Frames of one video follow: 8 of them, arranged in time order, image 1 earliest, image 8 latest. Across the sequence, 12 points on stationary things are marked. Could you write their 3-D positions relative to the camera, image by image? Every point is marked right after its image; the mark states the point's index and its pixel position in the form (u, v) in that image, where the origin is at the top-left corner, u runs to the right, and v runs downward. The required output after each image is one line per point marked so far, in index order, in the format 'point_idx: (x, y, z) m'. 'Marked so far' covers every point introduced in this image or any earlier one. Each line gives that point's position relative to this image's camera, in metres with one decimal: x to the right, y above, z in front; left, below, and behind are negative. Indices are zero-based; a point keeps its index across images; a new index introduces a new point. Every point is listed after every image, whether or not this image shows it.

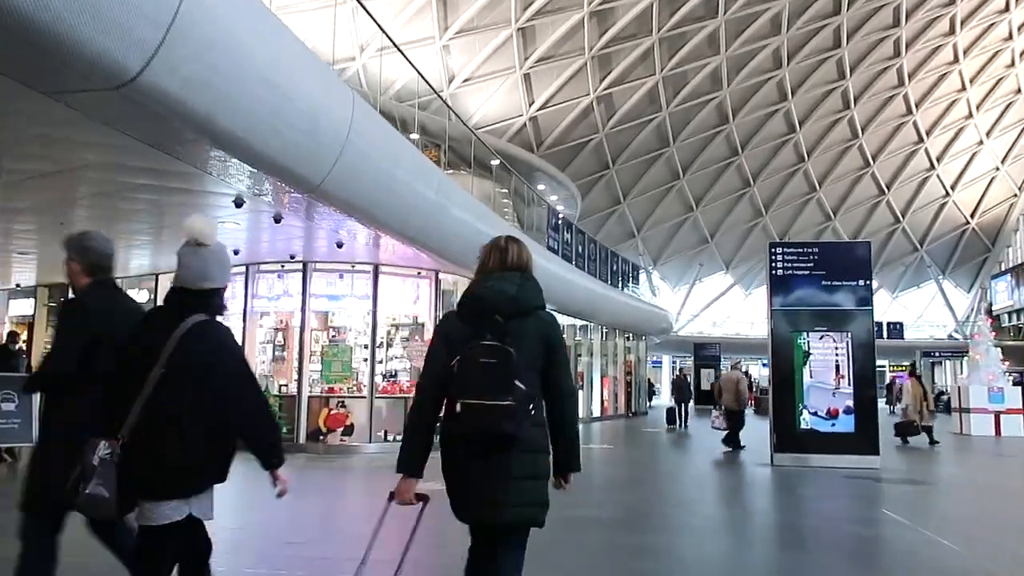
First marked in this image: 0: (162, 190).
0: (-4.3, +1.2, +9.8) m
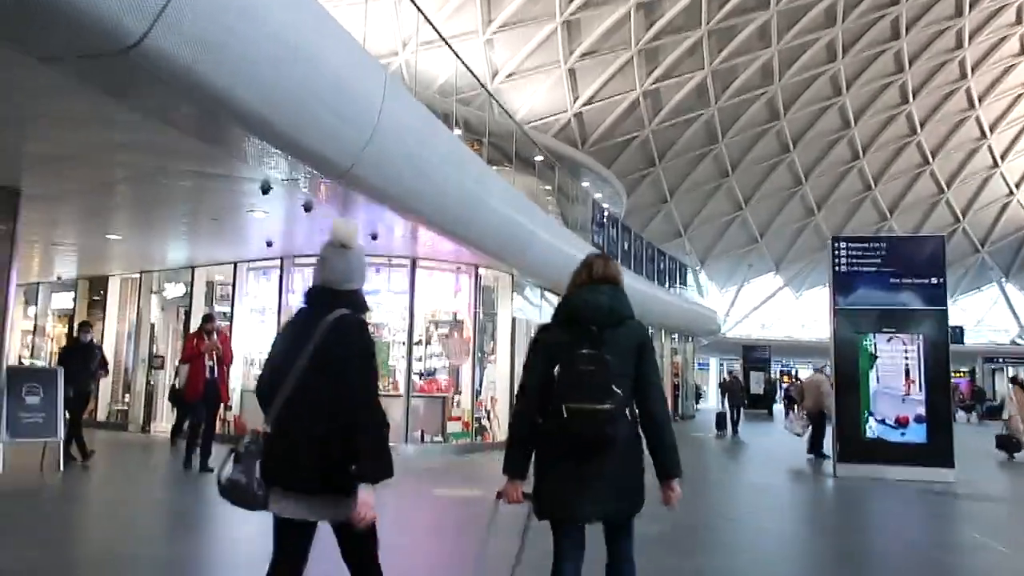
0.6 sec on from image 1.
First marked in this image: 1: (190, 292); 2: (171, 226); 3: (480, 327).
0: (-3.8, +1.3, +9.5) m
1: (-5.8, -0.1, +14.0) m
2: (-5.1, +0.9, +11.8) m
3: (-0.6, -0.7, +13.1) m
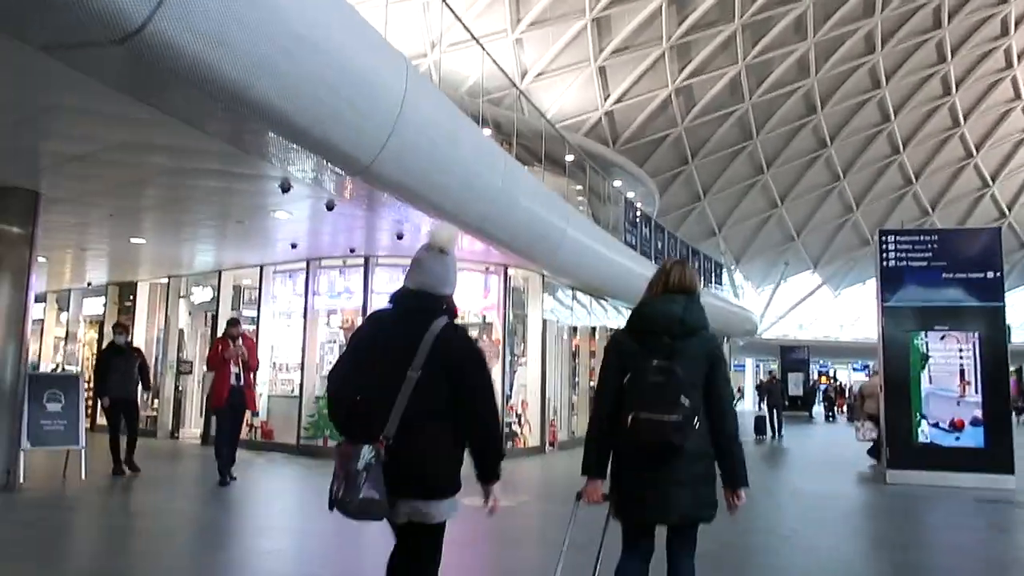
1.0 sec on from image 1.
0: (-3.5, +1.3, +9.3) m
1: (-5.3, -0.1, +13.8) m
2: (-4.7, +0.9, +11.6) m
3: (-0.1, -0.7, +12.8) m
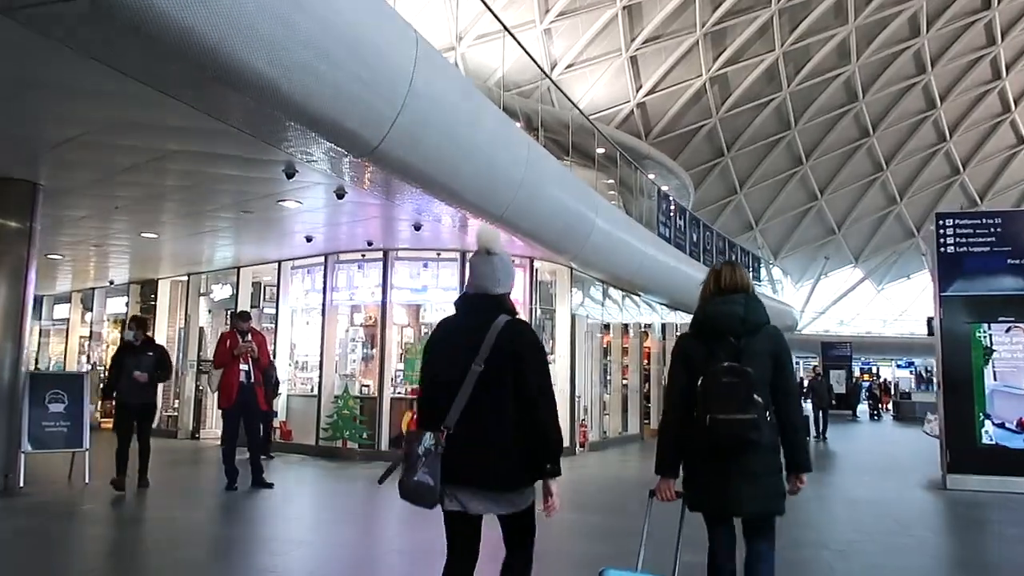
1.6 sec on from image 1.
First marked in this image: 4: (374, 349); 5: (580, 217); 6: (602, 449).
0: (-3.2, +1.3, +8.9) m
1: (-4.8, -0.1, +13.5) m
2: (-4.3, +0.9, +11.3) m
3: (+0.3, -0.6, +12.2) m
4: (-2.0, -0.9, +11.5) m
5: (+0.9, +1.0, +10.9) m
6: (+1.8, -3.2, +15.4) m
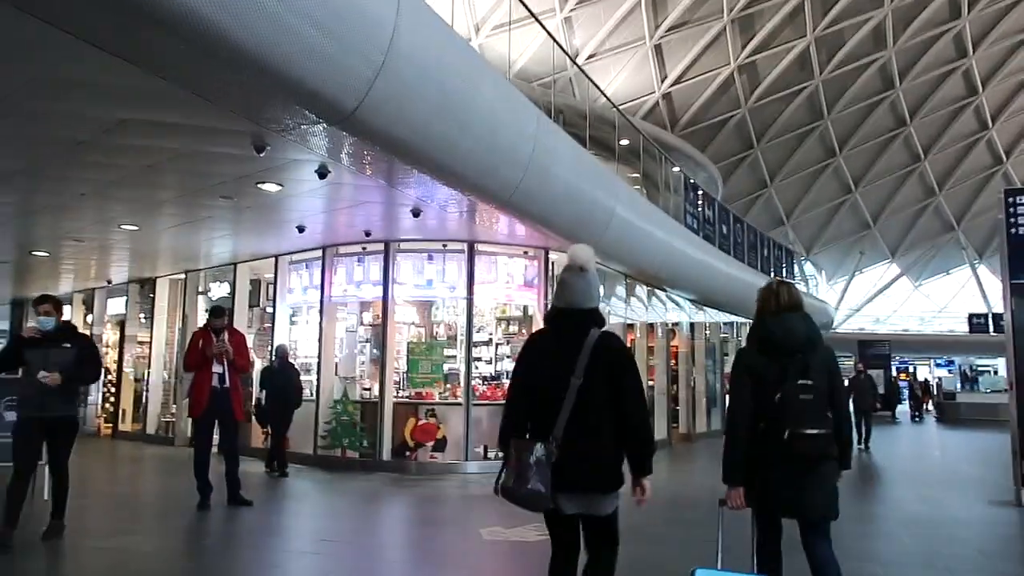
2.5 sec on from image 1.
0: (-3.1, +1.4, +8.0) m
1: (-4.5, -0.1, +12.7) m
2: (-4.1, +1.0, +10.5) m
3: (+0.5, -0.5, +11.2) m
4: (-1.9, -0.9, +10.6) m
5: (+1.1, +1.1, +10.0) m
6: (+2.1, -3.1, +14.4) m
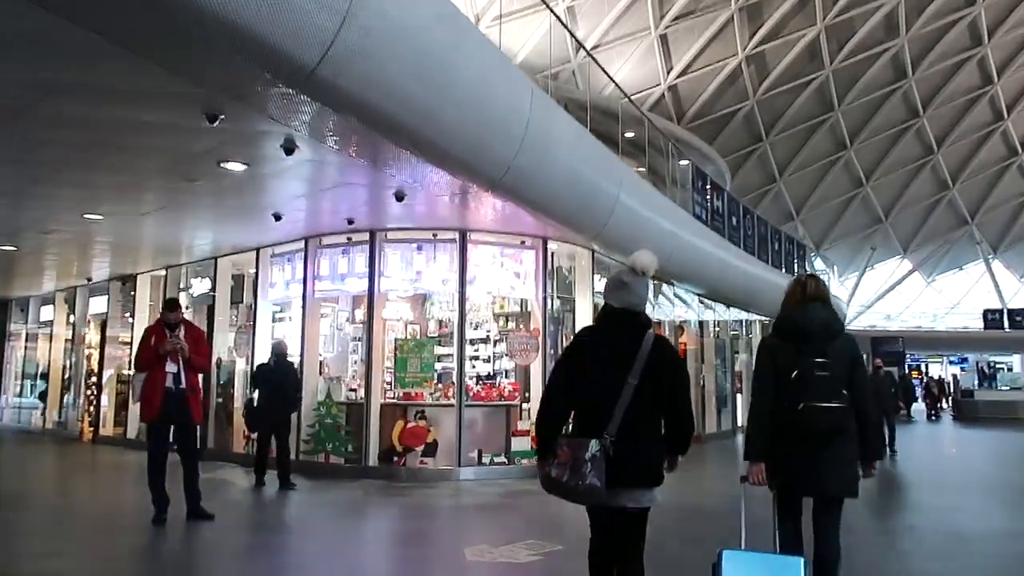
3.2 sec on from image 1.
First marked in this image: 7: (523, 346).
0: (-3.2, +1.5, +7.3) m
1: (-4.6, 0.0, +12.0) m
2: (-4.2, +1.0, +9.8) m
3: (+0.5, -0.4, +10.5) m
4: (-1.9, -0.8, +9.9) m
5: (+1.0, +1.2, +9.2) m
6: (+2.1, -3.0, +13.6) m
7: (+0.1, -0.7, +10.1) m
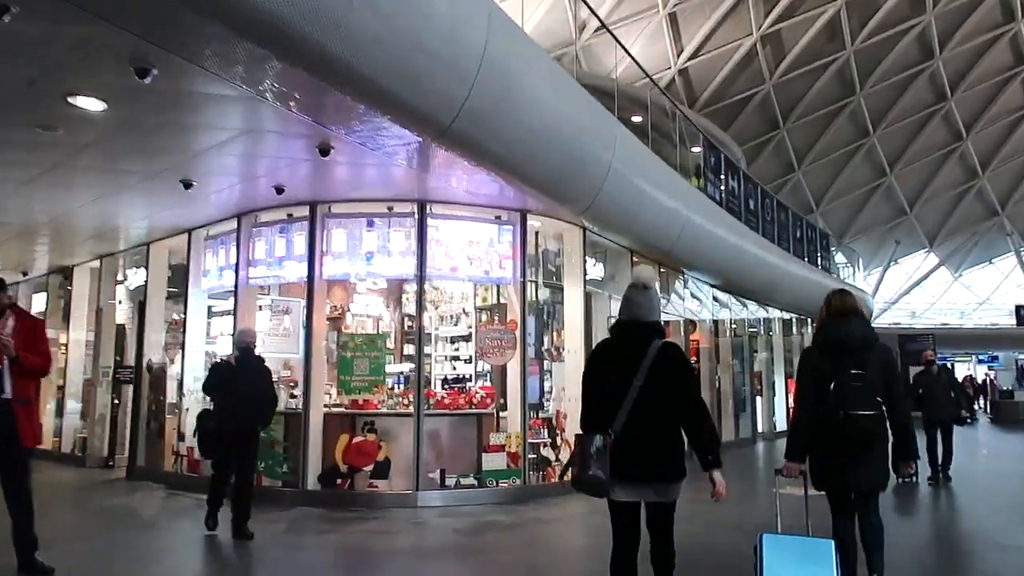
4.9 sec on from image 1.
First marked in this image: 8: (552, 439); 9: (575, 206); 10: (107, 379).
0: (-3.6, +1.6, +5.8) m
1: (-4.8, +0.1, +10.5) m
2: (-4.5, +1.2, +8.2) m
3: (+0.2, -0.3, +8.8) m
4: (-2.2, -0.6, +8.3) m
5: (+0.7, +1.3, +7.6) m
6: (+1.9, -2.8, +11.9) m
7: (-0.1, -0.6, +8.4) m
8: (+0.4, -1.7, +8.9) m
9: (+0.6, +0.8, +8.0) m
10: (-5.8, -1.3, +11.3) m
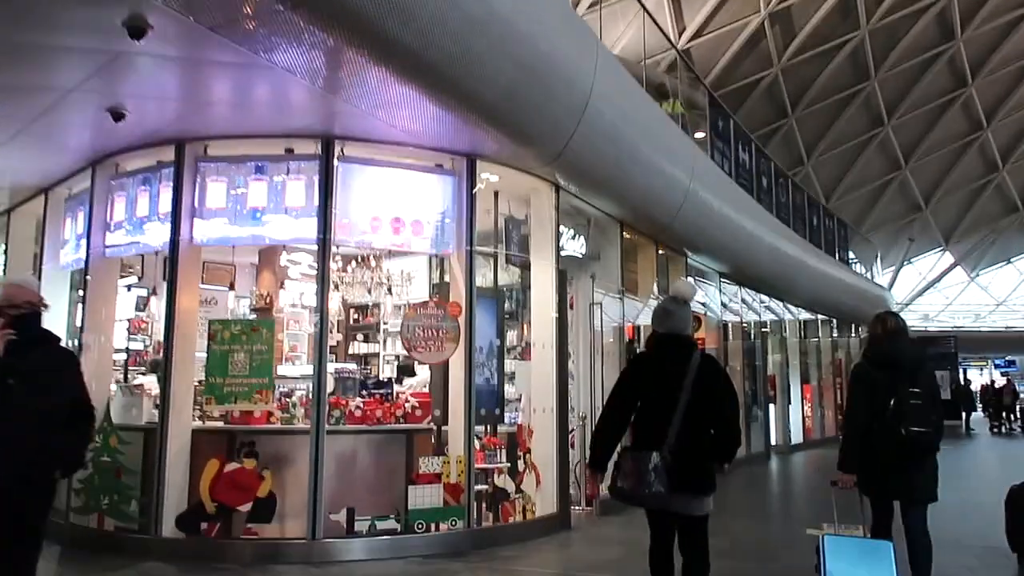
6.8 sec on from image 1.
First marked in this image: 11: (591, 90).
0: (-4.0, +1.8, +3.7) m
1: (-5.2, +0.3, +8.4) m
2: (-4.9, +1.4, +6.2) m
3: (-0.2, -0.1, +6.8) m
4: (-2.6, -0.4, +6.2) m
5: (+0.3, +1.6, +5.5) m
6: (+1.5, -2.6, +9.8) m
7: (-0.6, -0.4, +6.4) m
8: (0.0, -1.5, +6.9) m
9: (+0.2, +1.1, +5.9) m
10: (-6.2, -1.1, +9.2) m
11: (+0.6, +1.5, +6.0) m
